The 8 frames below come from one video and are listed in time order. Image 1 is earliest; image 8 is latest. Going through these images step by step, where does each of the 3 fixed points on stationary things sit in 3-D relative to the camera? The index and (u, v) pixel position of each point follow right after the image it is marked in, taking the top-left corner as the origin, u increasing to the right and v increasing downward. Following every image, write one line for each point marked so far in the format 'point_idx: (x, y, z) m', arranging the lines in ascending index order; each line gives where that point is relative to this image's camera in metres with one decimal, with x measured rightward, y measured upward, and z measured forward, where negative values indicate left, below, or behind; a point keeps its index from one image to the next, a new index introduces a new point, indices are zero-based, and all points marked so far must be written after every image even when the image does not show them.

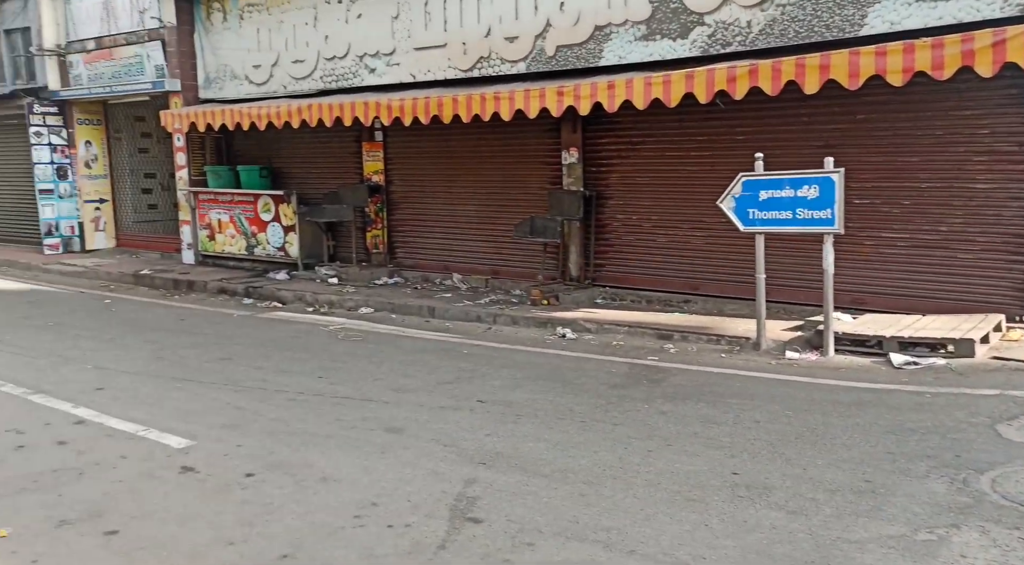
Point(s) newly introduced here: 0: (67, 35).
0: (-7.5, +4.2, +14.0) m
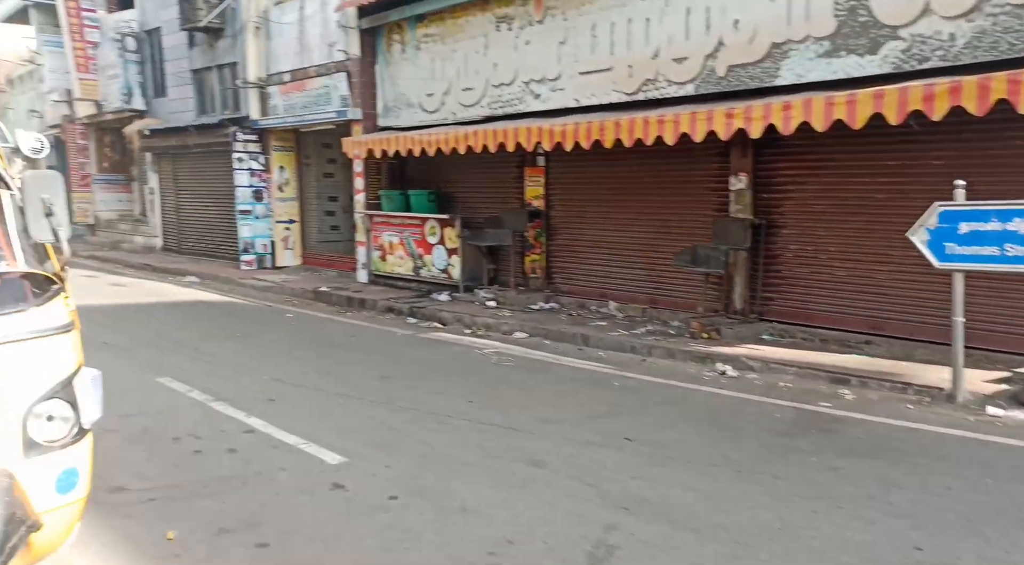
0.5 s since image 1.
0: (-4.5, +3.9, +15.4) m
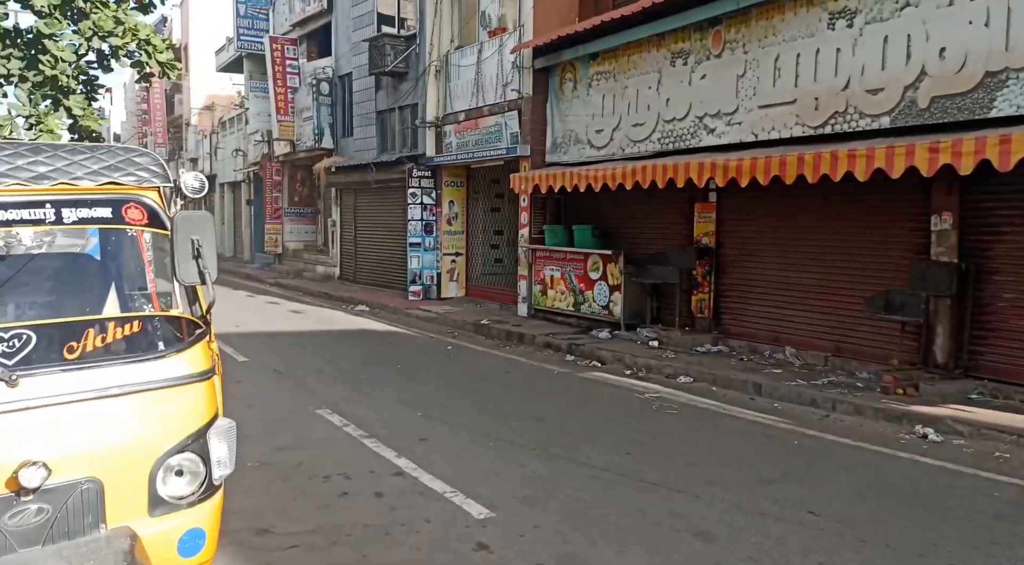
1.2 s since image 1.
0: (-1.3, +3.3, +15.7) m
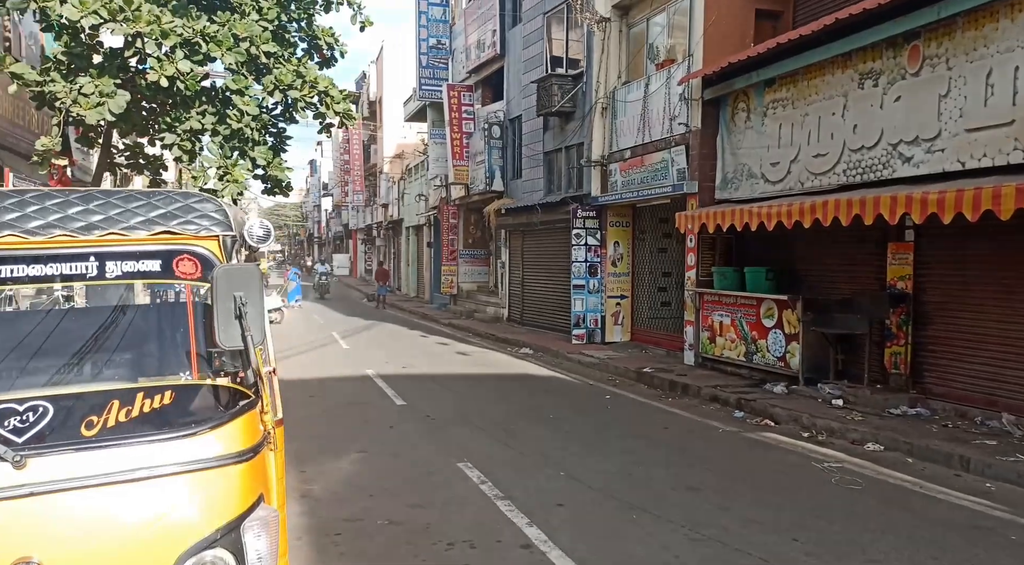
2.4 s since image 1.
0: (+1.8, +2.5, +15.2) m
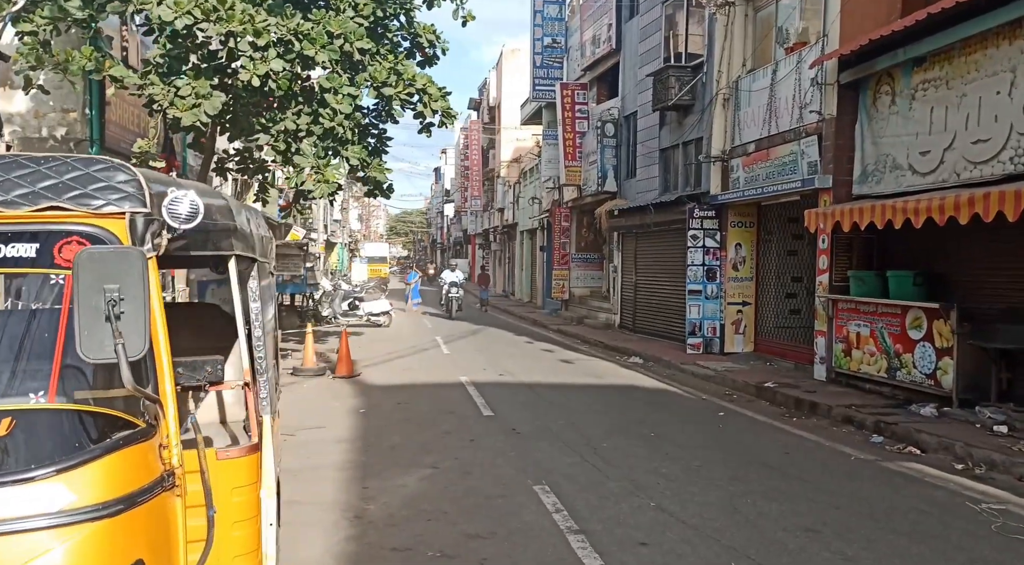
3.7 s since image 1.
0: (+3.7, +2.4, +14.0) m
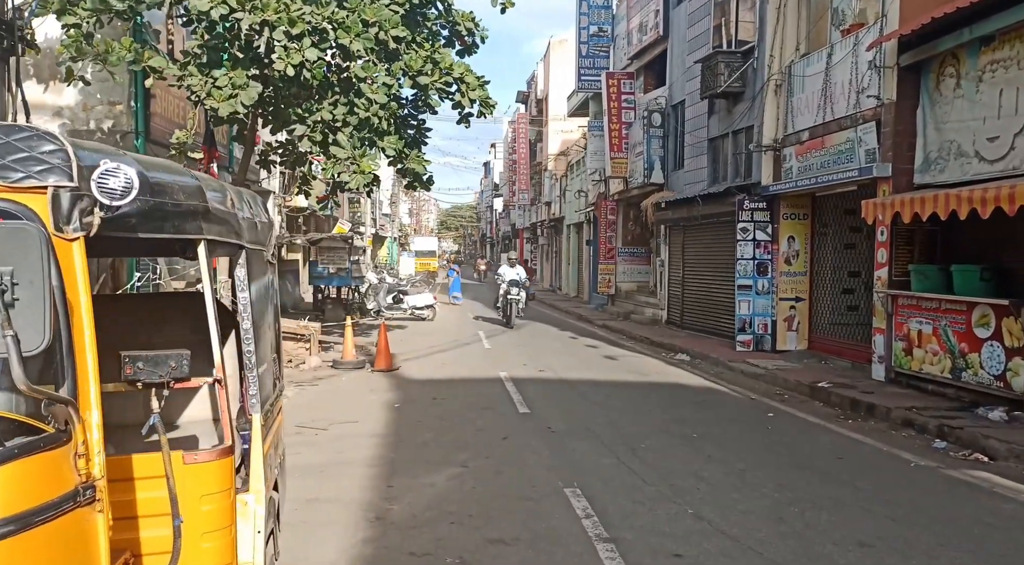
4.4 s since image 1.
0: (+4.4, +2.5, +13.4) m
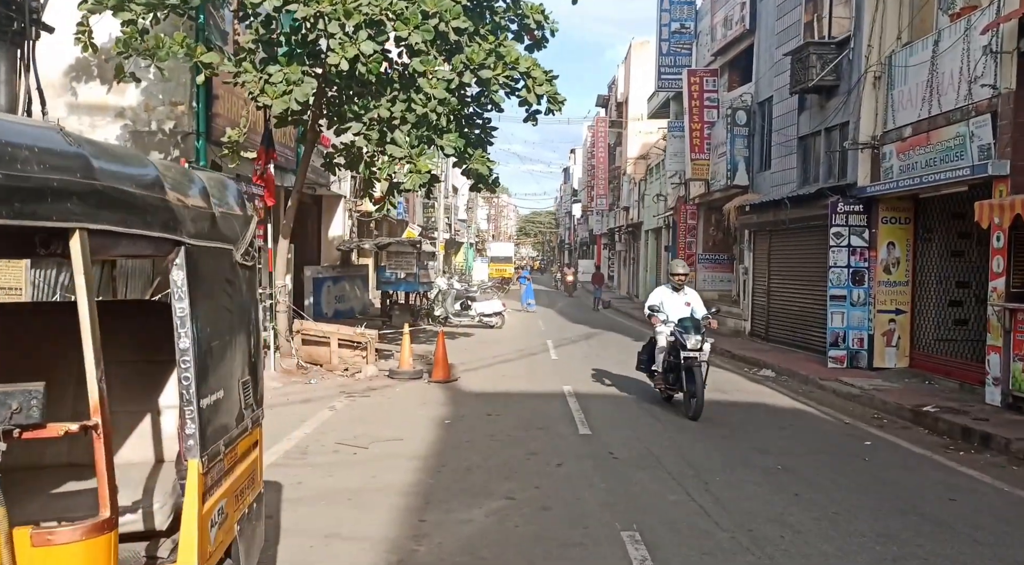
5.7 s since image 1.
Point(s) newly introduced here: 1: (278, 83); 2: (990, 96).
0: (+5.5, +2.3, +12.2) m
1: (-2.6, +2.3, +9.4) m
2: (+5.7, +2.2, +9.9) m
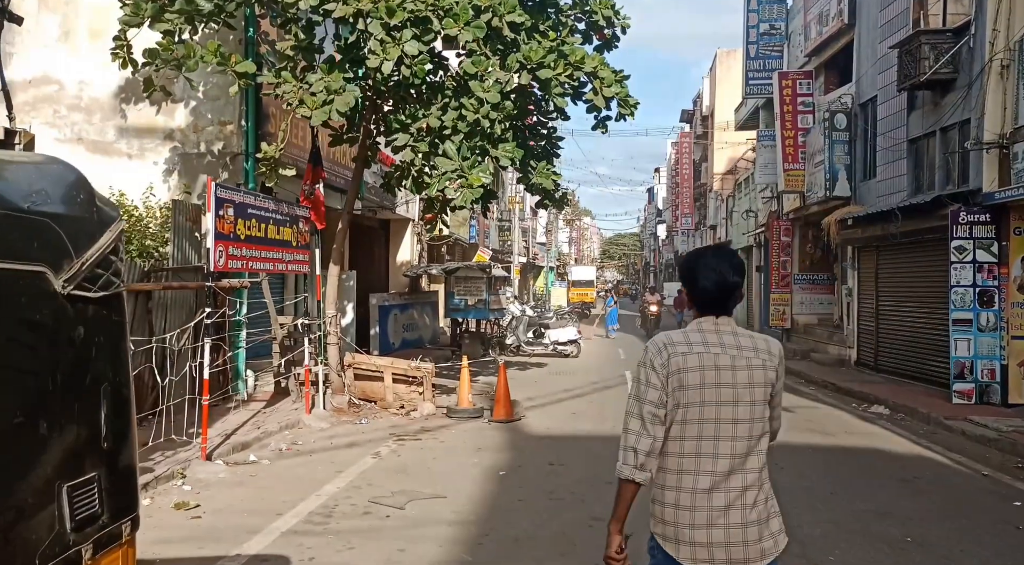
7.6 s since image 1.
0: (+6.3, +2.1, +10.5) m
1: (-2.0, +2.0, +8.5) m
2: (+6.3, +2.0, +8.2) m
